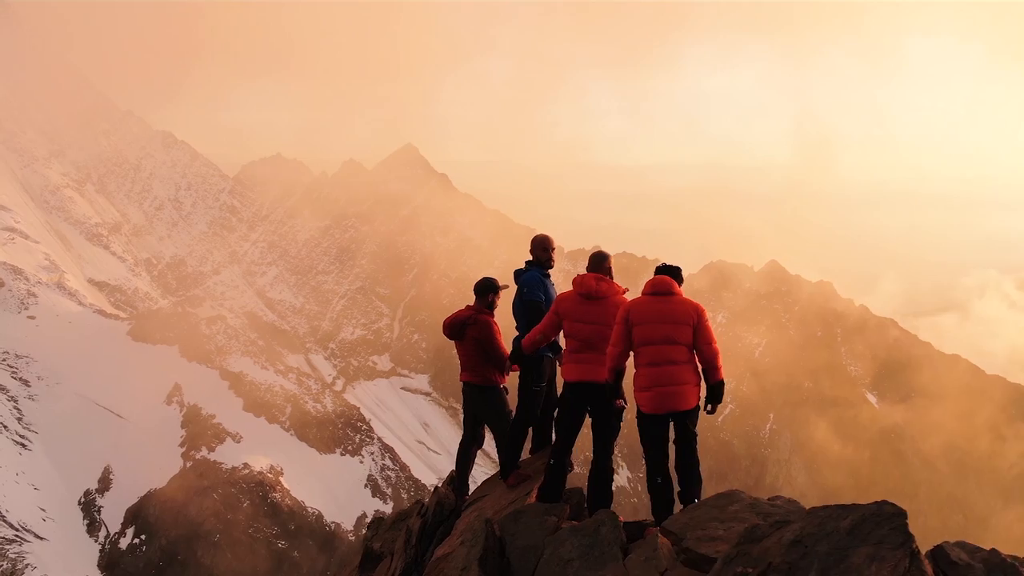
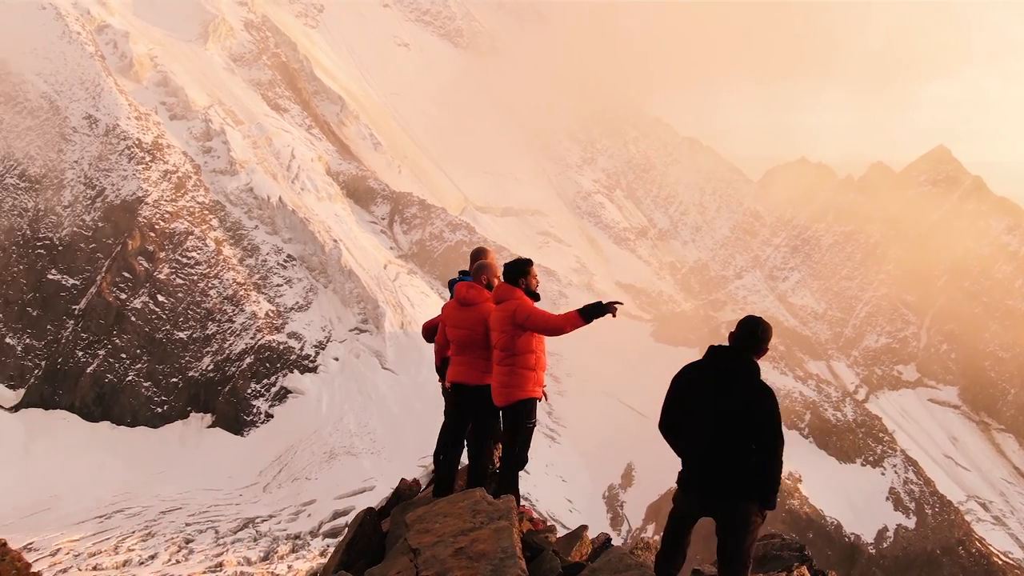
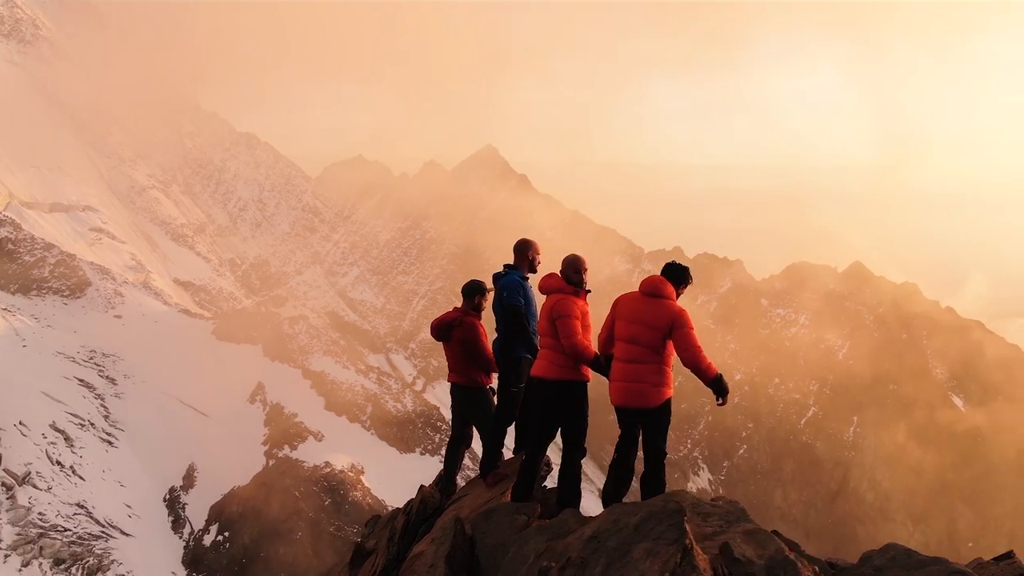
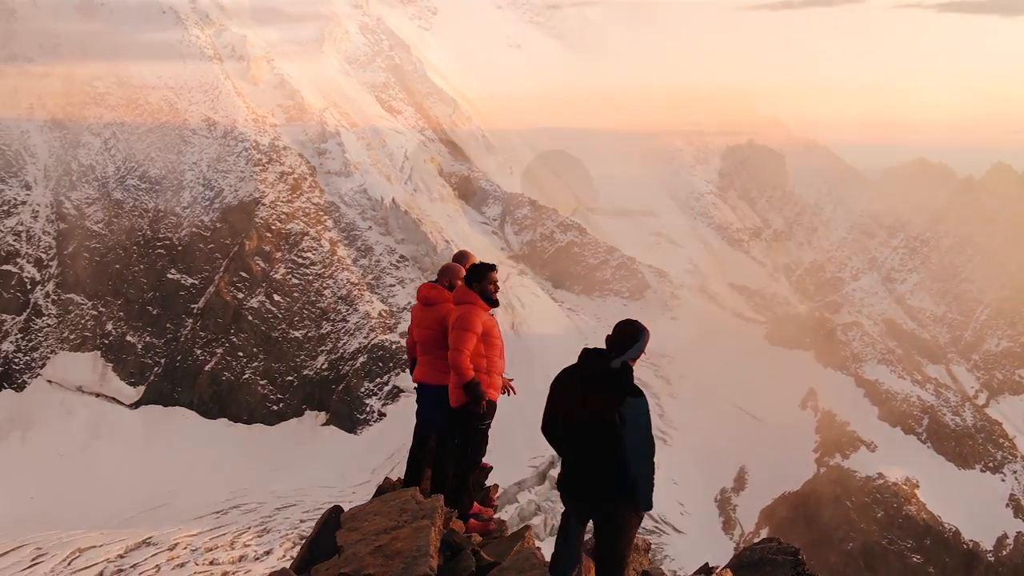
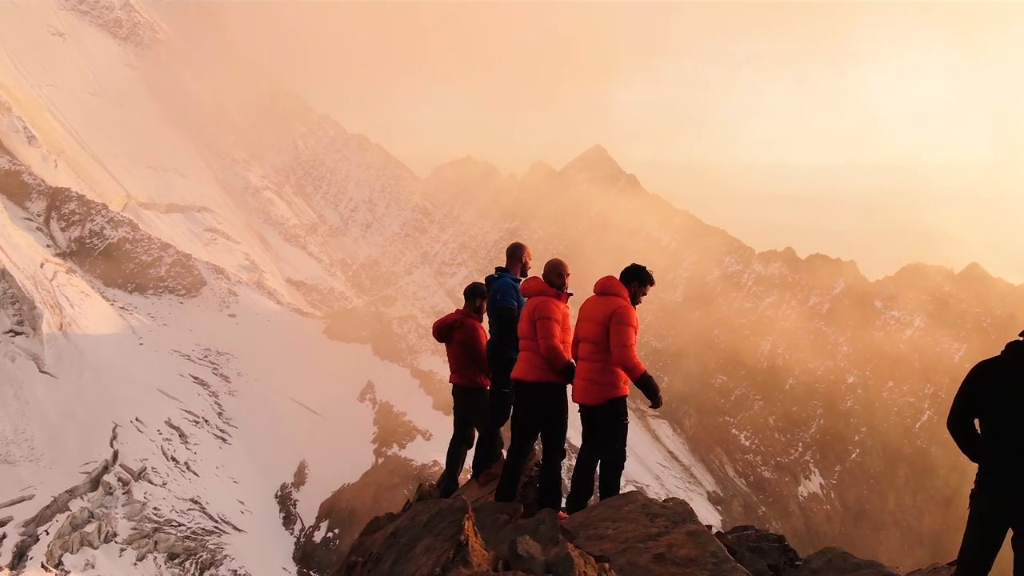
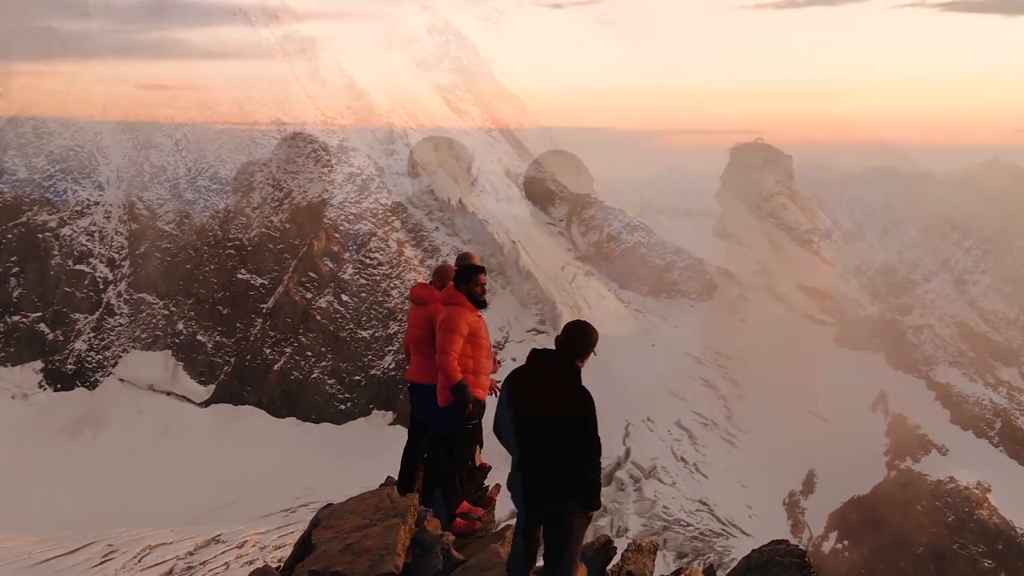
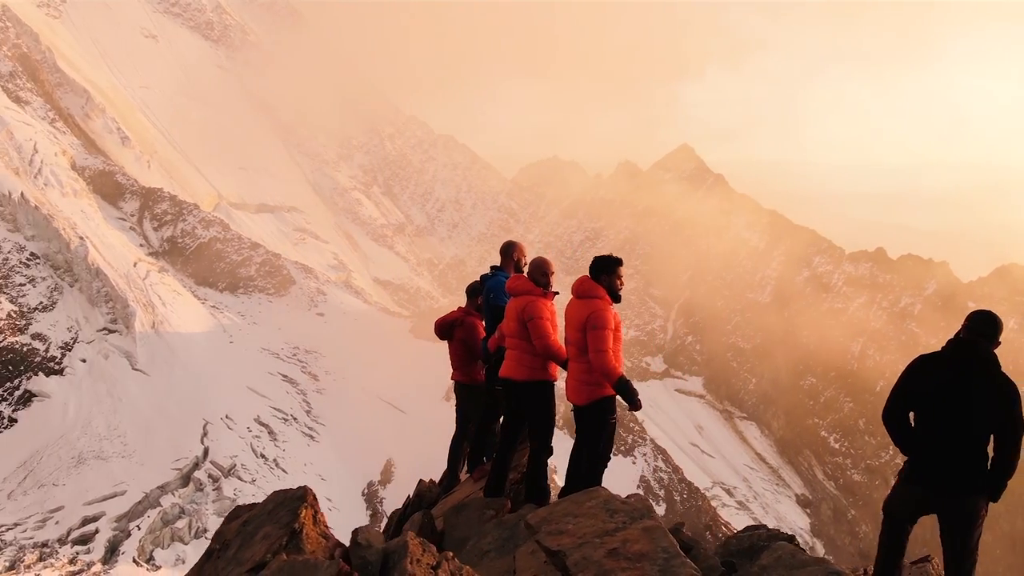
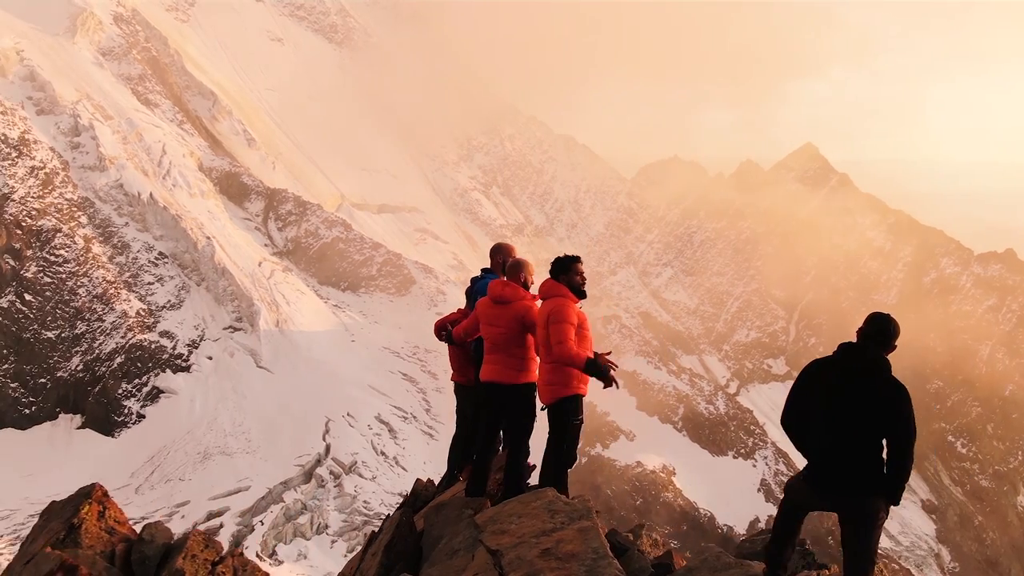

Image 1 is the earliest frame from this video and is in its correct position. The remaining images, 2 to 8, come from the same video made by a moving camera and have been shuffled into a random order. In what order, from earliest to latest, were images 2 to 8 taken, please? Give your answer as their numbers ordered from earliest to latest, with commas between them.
3, 5, 7, 8, 2, 4, 6
